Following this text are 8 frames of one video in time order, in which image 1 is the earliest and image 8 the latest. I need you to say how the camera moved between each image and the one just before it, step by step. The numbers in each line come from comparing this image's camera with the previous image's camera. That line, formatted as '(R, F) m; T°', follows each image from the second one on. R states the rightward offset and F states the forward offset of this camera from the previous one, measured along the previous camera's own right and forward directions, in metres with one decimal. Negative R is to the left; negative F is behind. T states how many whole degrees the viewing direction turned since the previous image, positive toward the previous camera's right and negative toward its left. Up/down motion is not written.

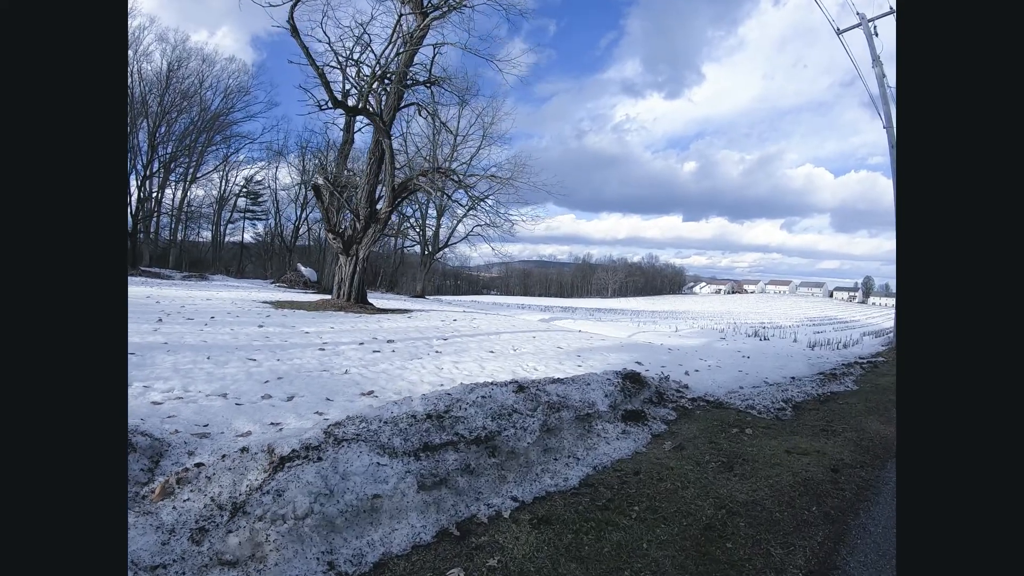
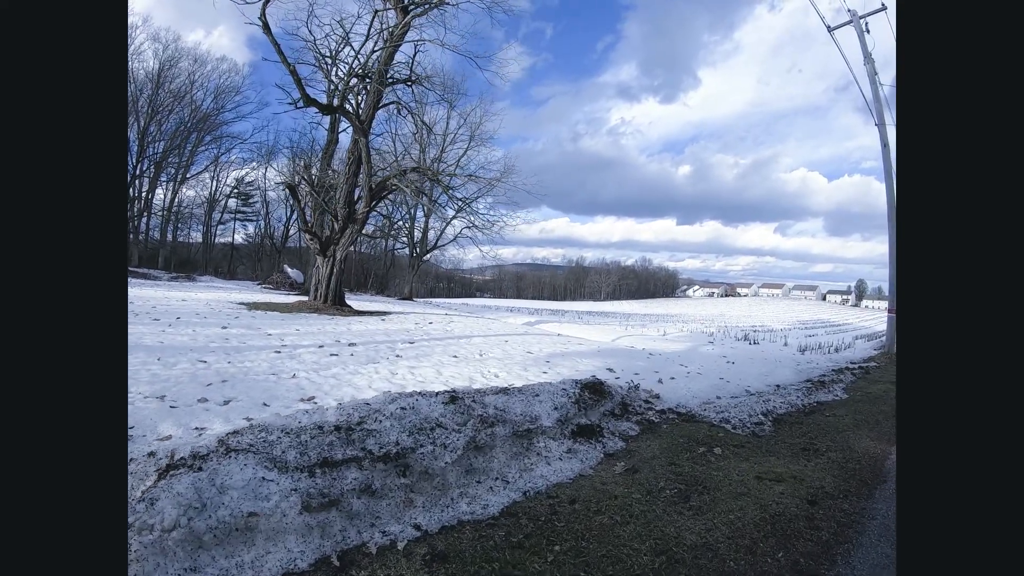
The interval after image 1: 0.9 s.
(+0.6, +0.7) m; 0°
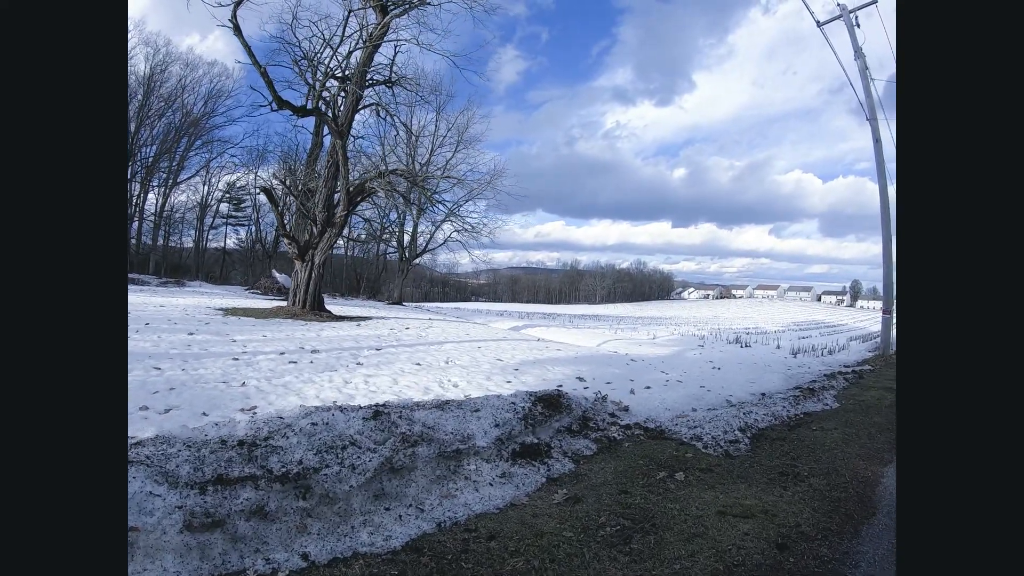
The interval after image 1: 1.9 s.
(+0.6, +0.7) m; 0°
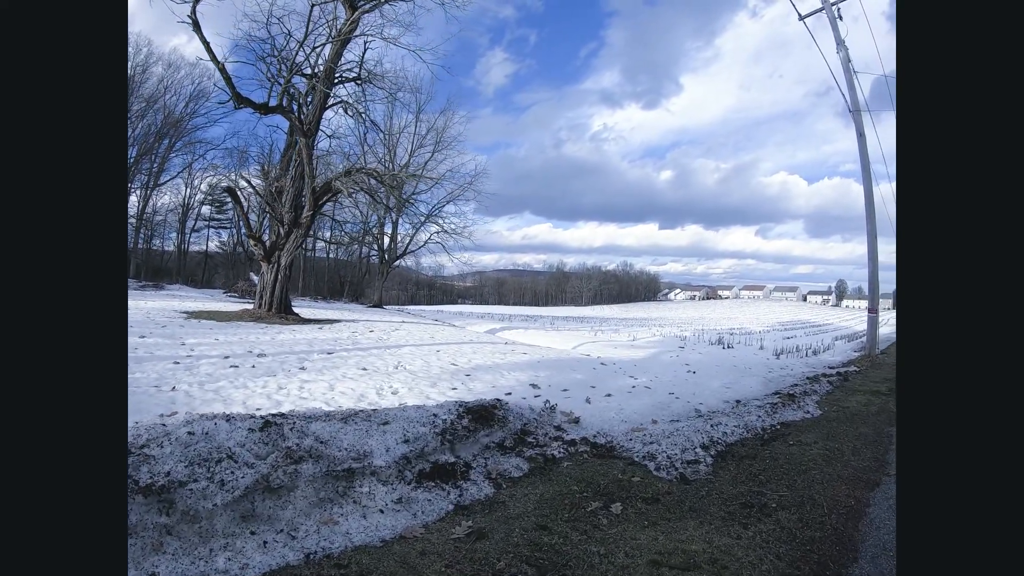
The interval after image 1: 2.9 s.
(+0.6, +0.8) m; +1°
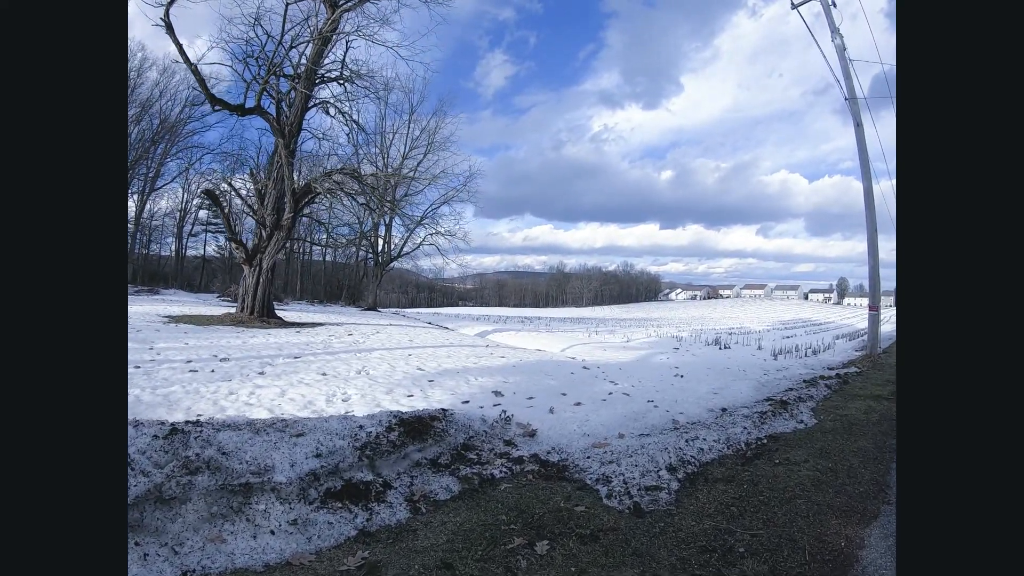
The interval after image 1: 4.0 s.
(+0.6, +0.7) m; 0°
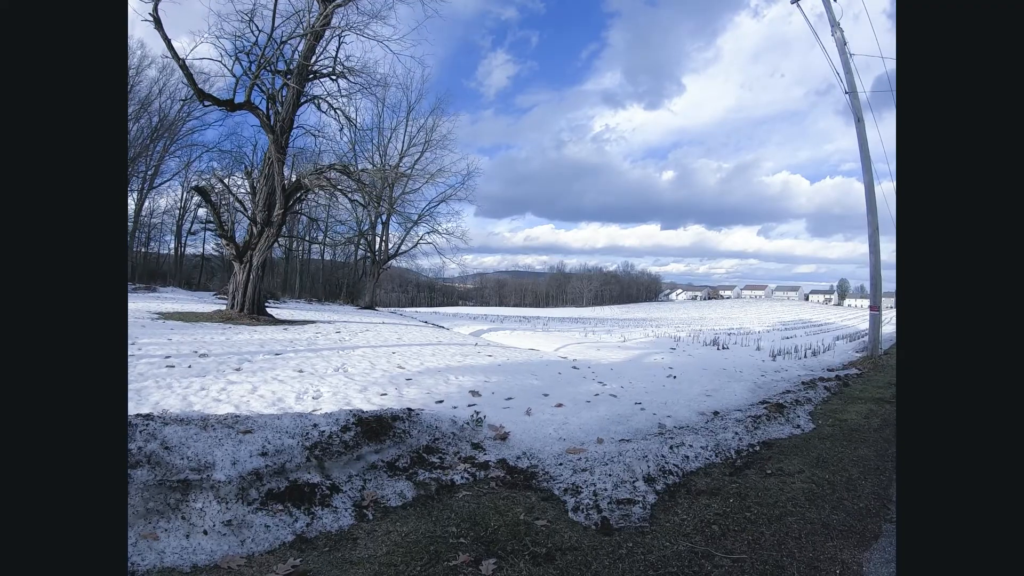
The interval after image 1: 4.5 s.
(+0.3, +0.4) m; 0°
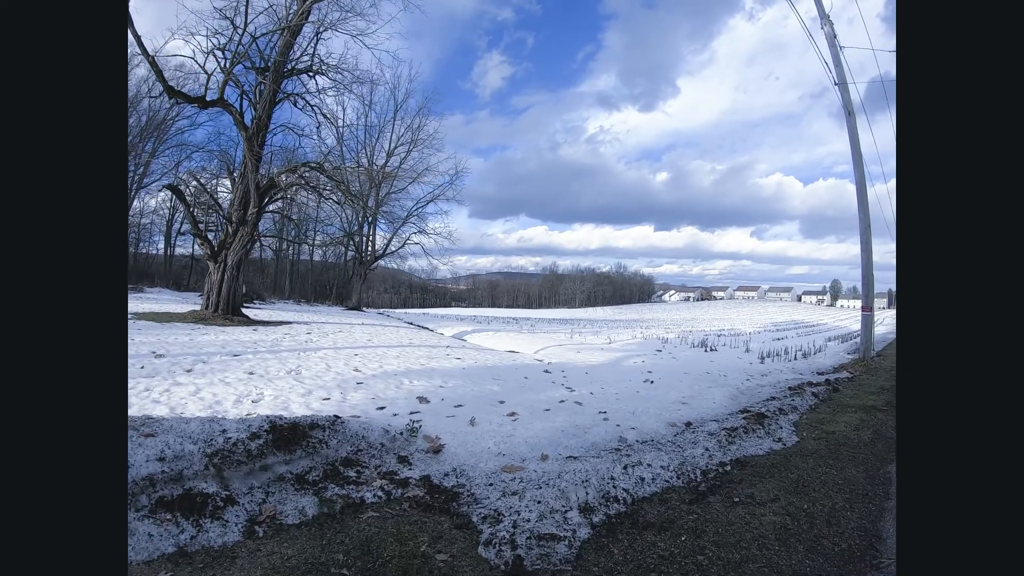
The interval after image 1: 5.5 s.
(+0.5, +0.6) m; +1°
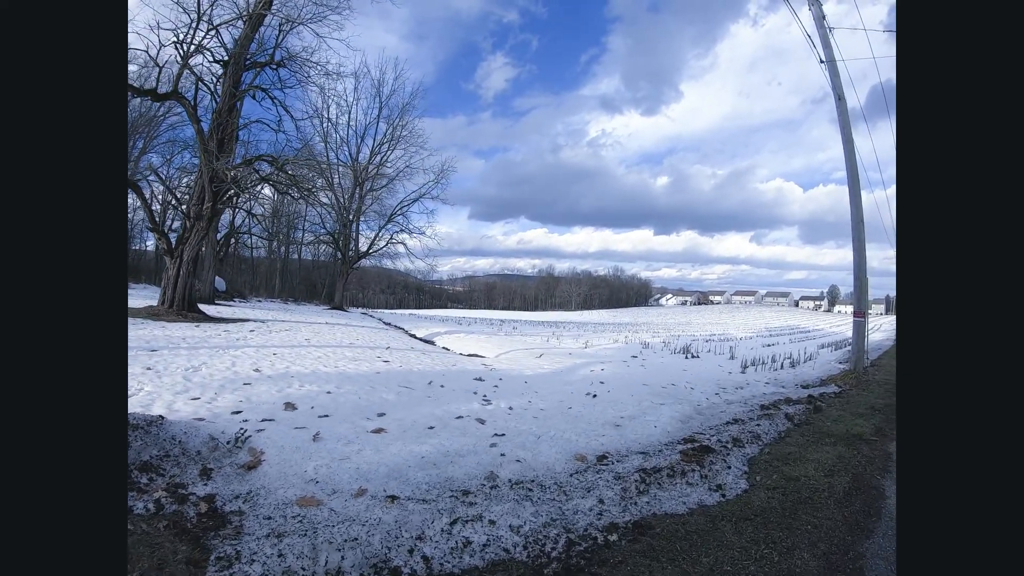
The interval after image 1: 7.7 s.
(+1.1, +1.3) m; 0°
